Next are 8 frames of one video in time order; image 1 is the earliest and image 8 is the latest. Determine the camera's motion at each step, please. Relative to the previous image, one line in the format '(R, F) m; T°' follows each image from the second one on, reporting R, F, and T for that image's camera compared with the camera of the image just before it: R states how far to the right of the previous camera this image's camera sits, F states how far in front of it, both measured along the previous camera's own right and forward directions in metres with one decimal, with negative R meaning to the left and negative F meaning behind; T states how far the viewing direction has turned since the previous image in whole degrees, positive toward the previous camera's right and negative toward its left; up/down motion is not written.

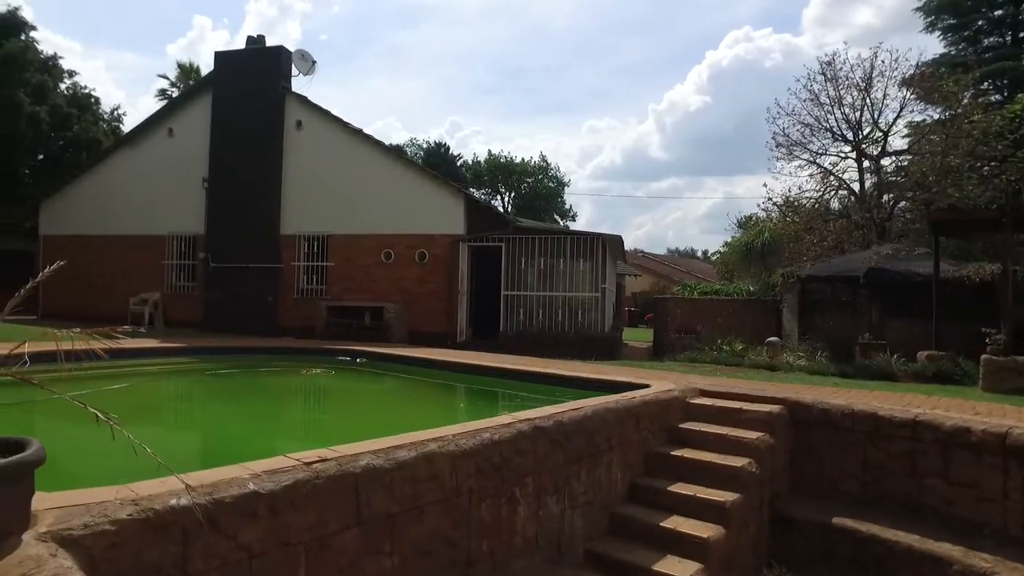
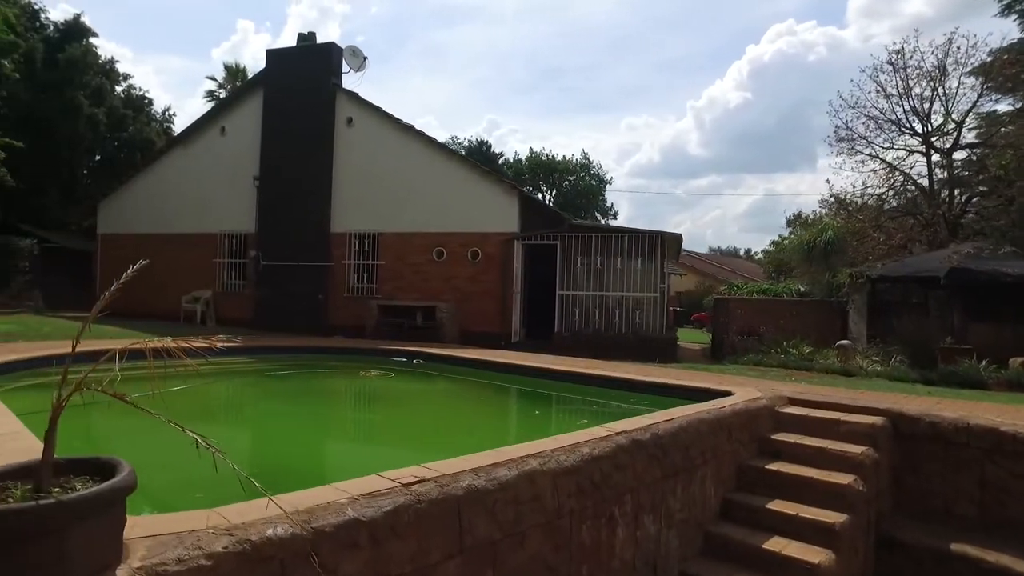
(-0.4, +0.3) m; -3°
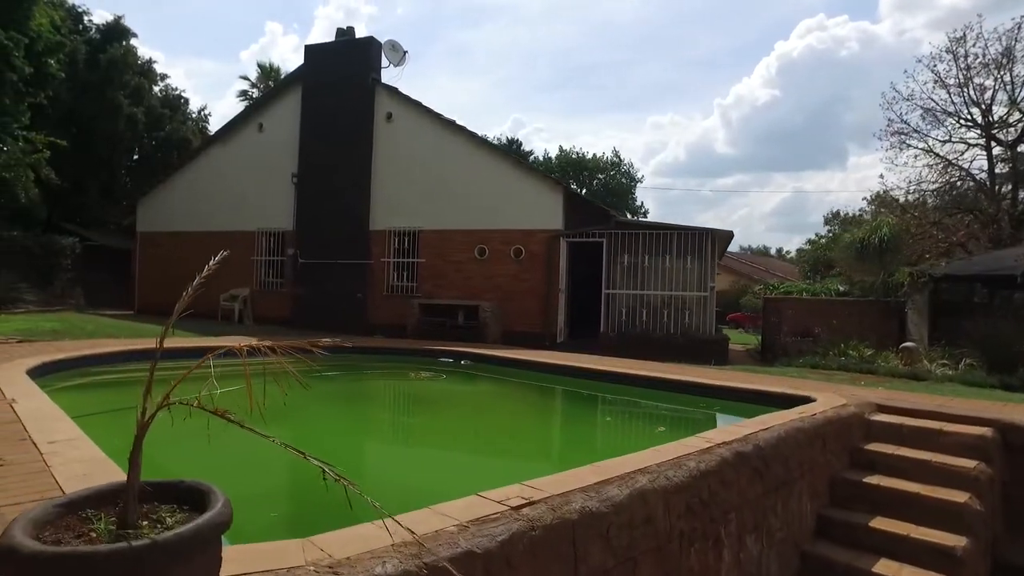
(-0.4, +0.3) m; -2°
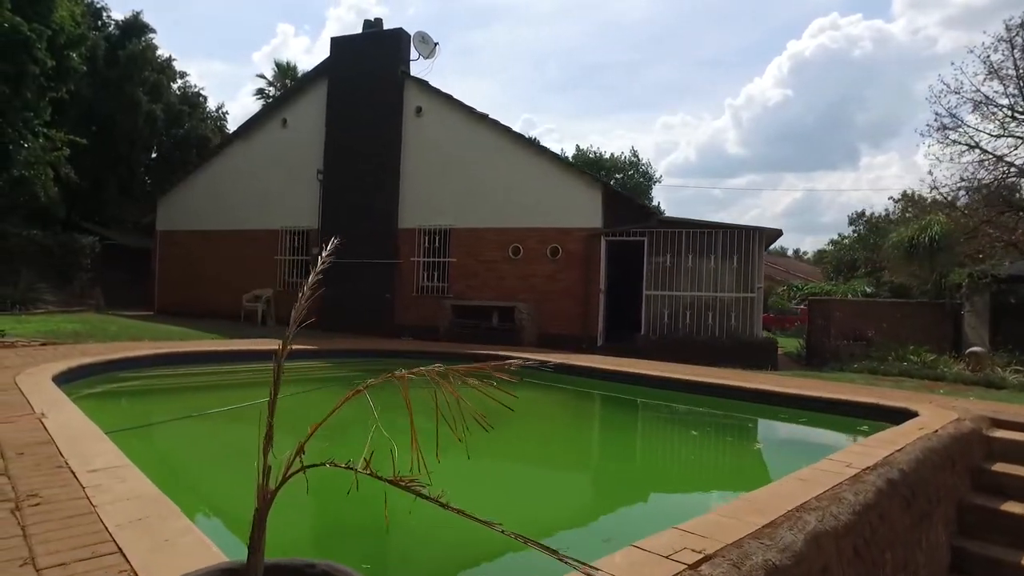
(-0.5, +0.5) m; -1°
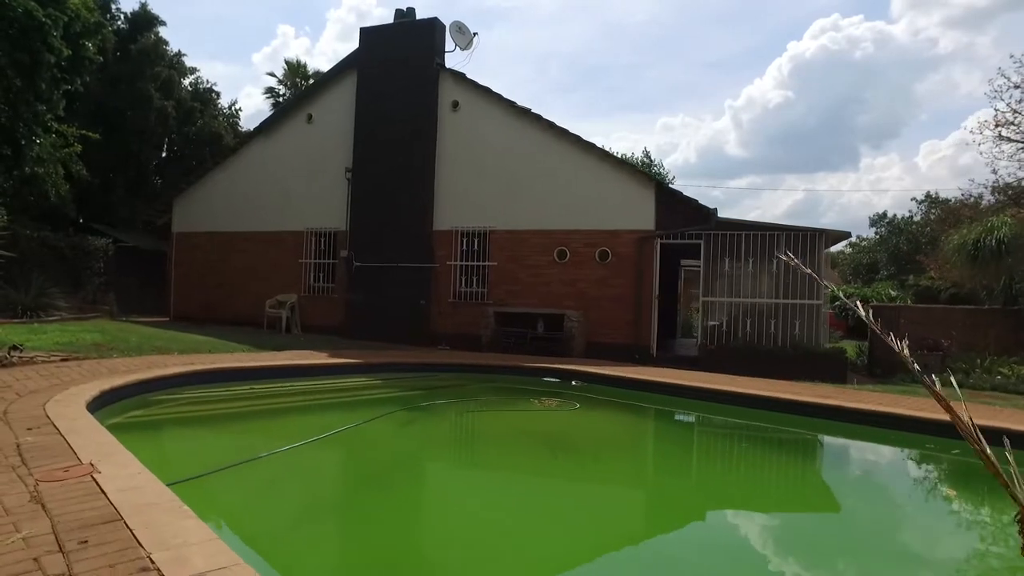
(-0.8, +0.8) m; 0°
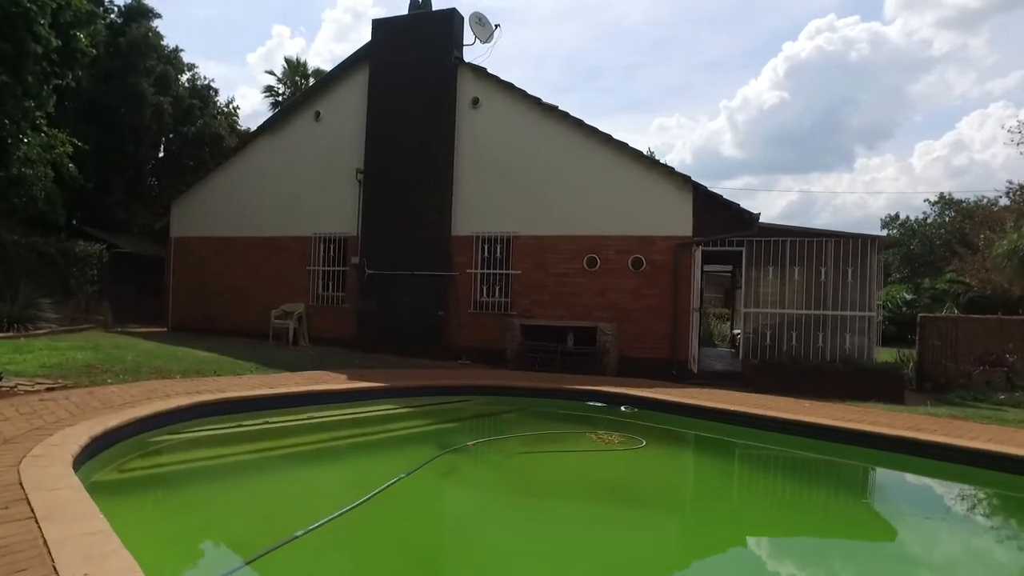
(-0.5, +0.9) m; 0°
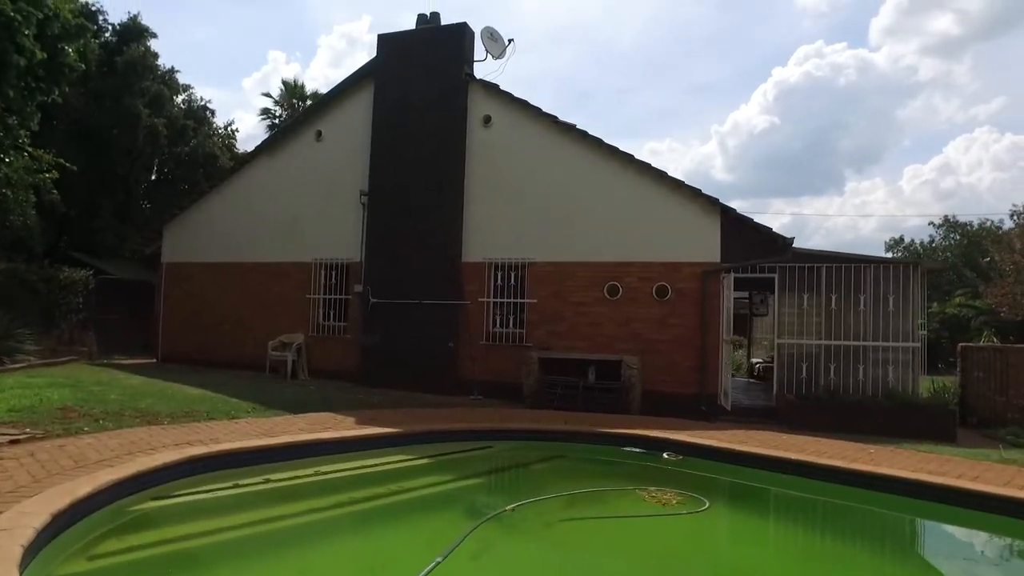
(-0.4, +0.8) m; +1°
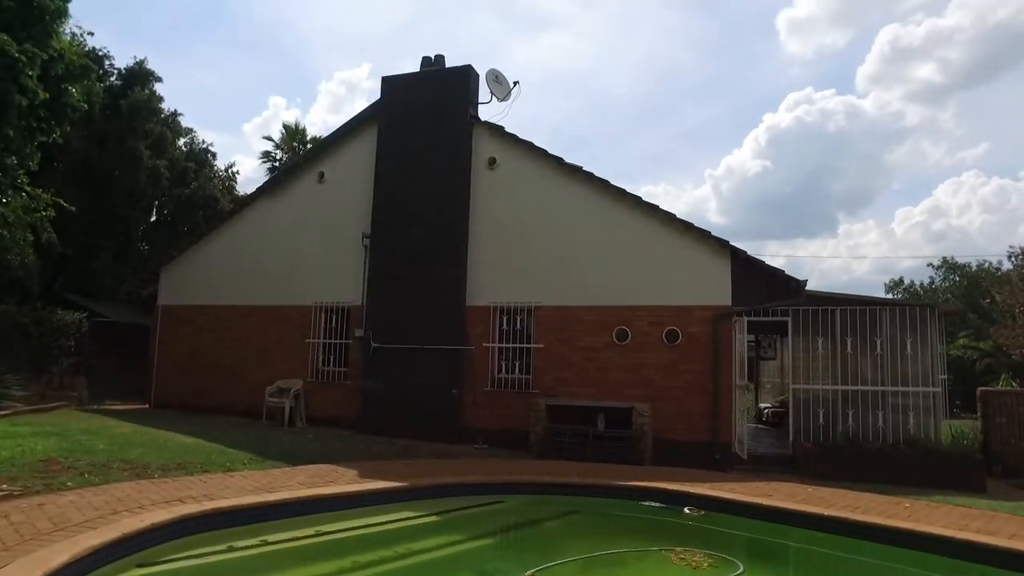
(-0.2, +0.3) m; 0°
